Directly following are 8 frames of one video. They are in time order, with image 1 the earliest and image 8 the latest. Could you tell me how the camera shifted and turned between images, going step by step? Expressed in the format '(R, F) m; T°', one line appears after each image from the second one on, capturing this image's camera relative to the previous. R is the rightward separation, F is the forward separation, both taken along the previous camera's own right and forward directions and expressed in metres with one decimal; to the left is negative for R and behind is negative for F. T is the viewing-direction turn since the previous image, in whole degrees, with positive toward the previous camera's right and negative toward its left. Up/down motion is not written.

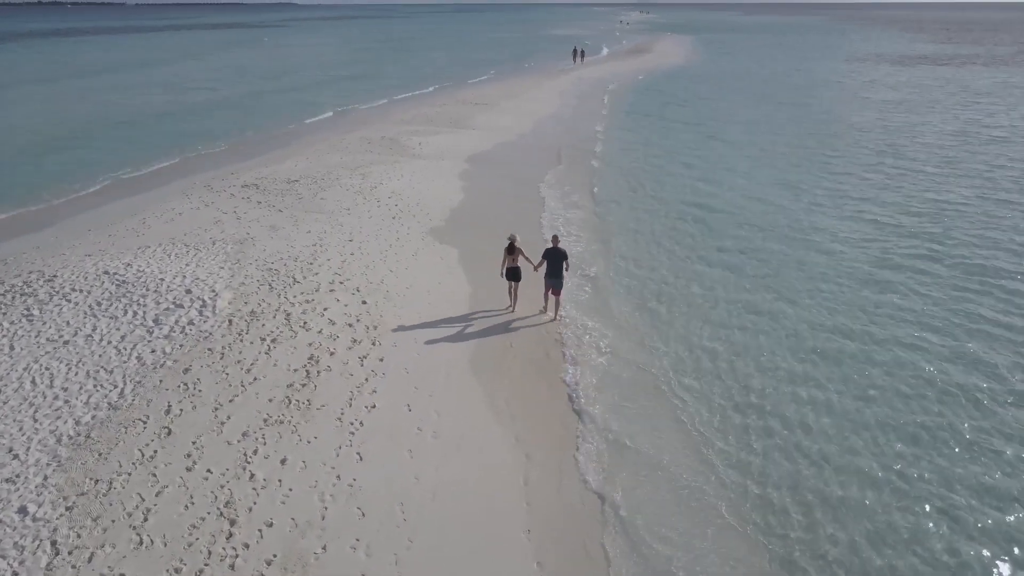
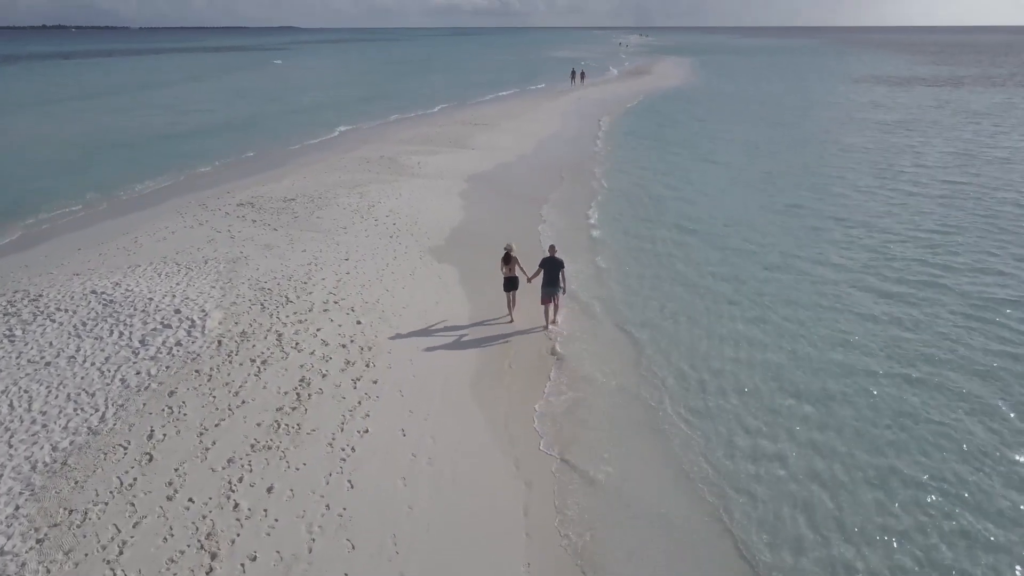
(0.0, +0.3) m; 0°
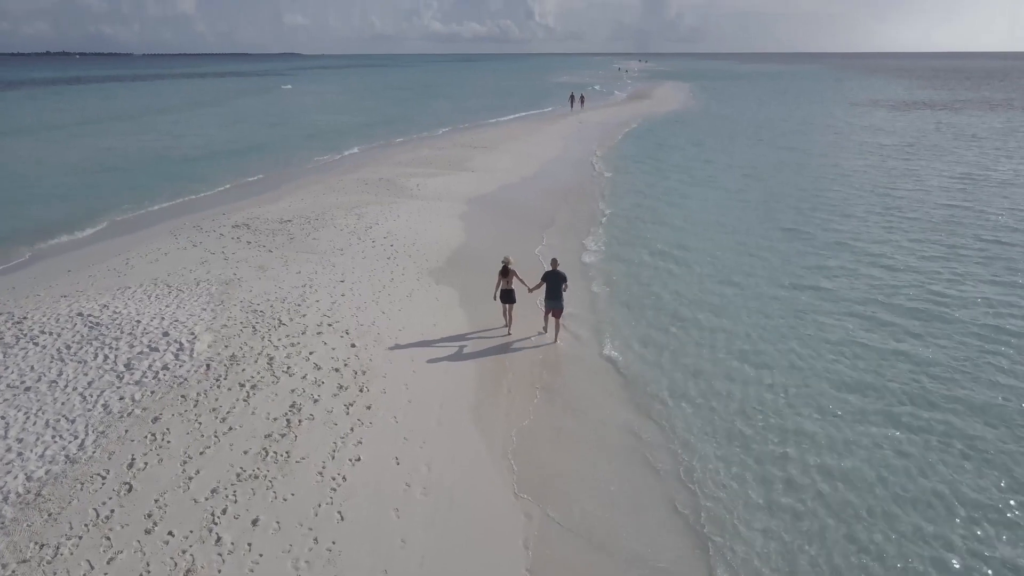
(0.0, +0.3) m; 0°
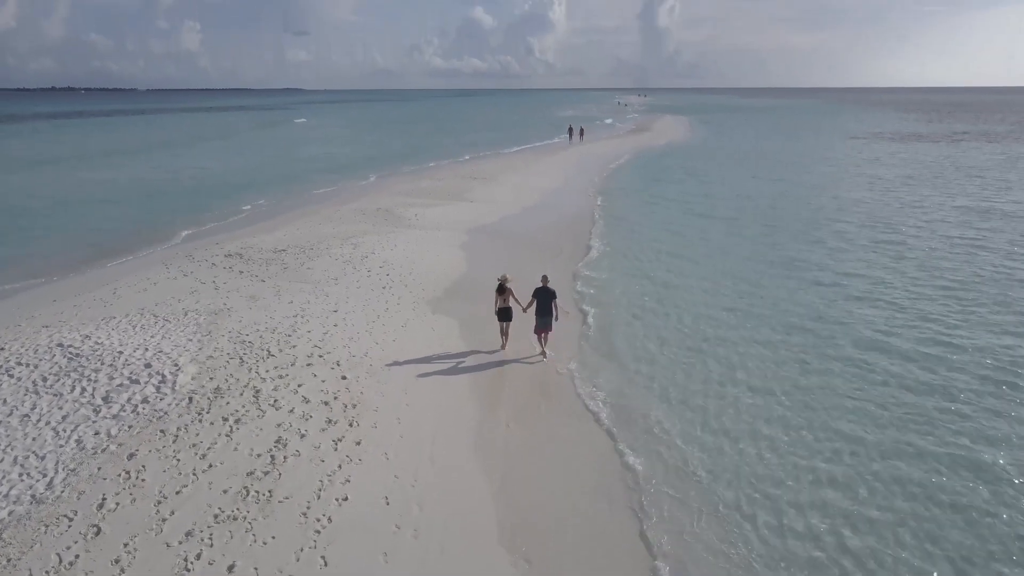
(0.0, +0.4) m; 0°
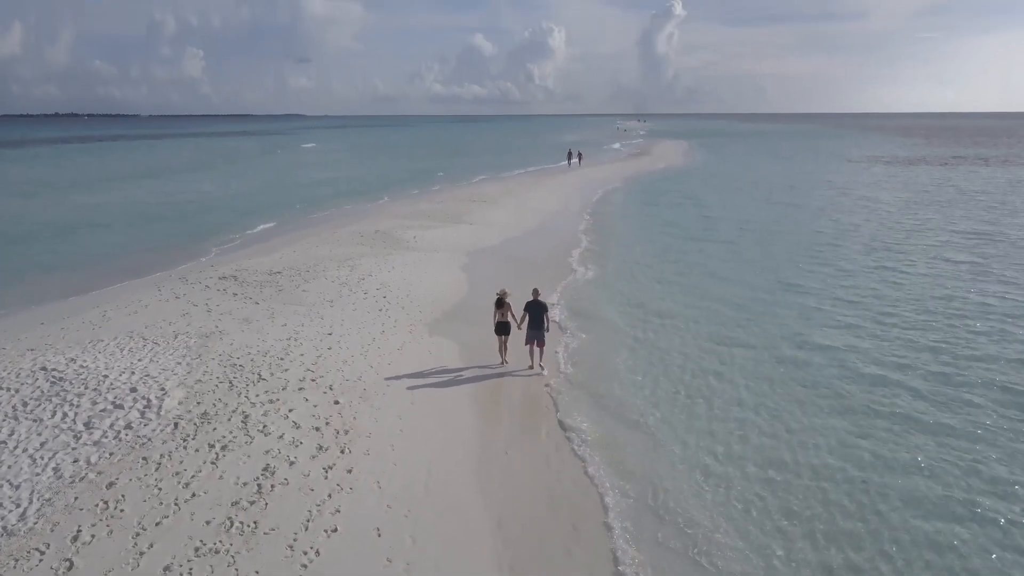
(0.0, +0.3) m; 0°
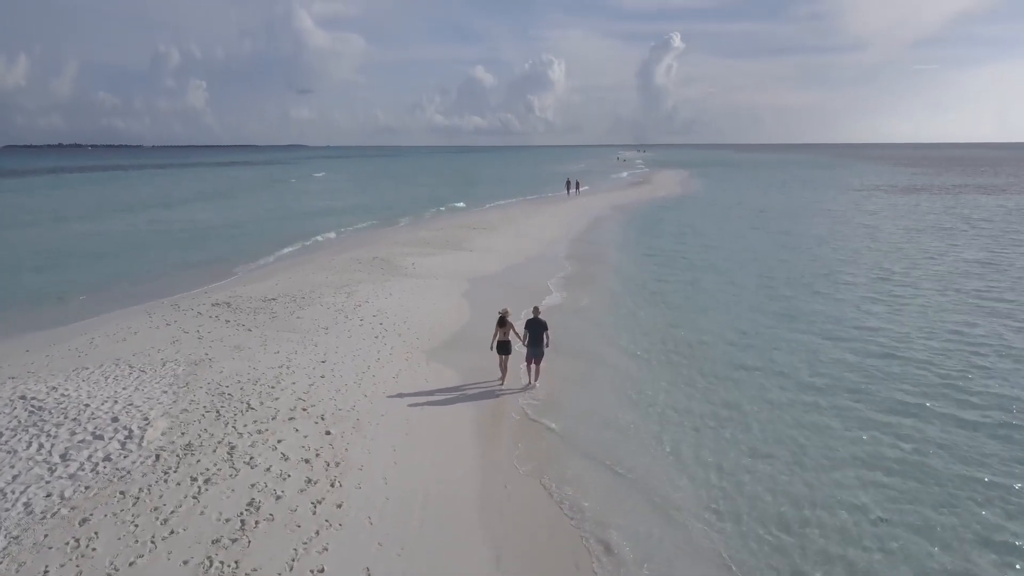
(0.0, +0.4) m; 0°
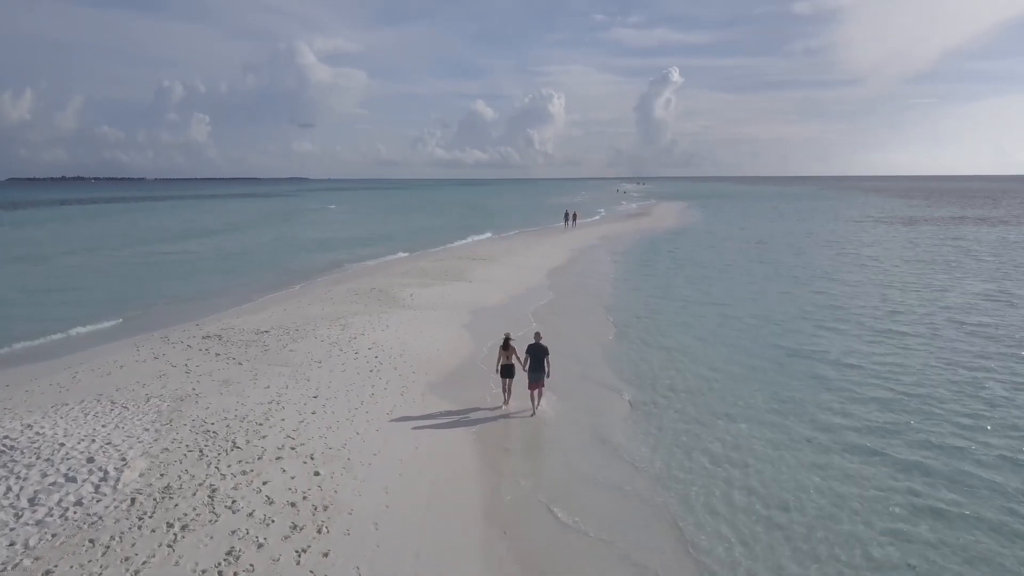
(0.0, +0.4) m; 0°
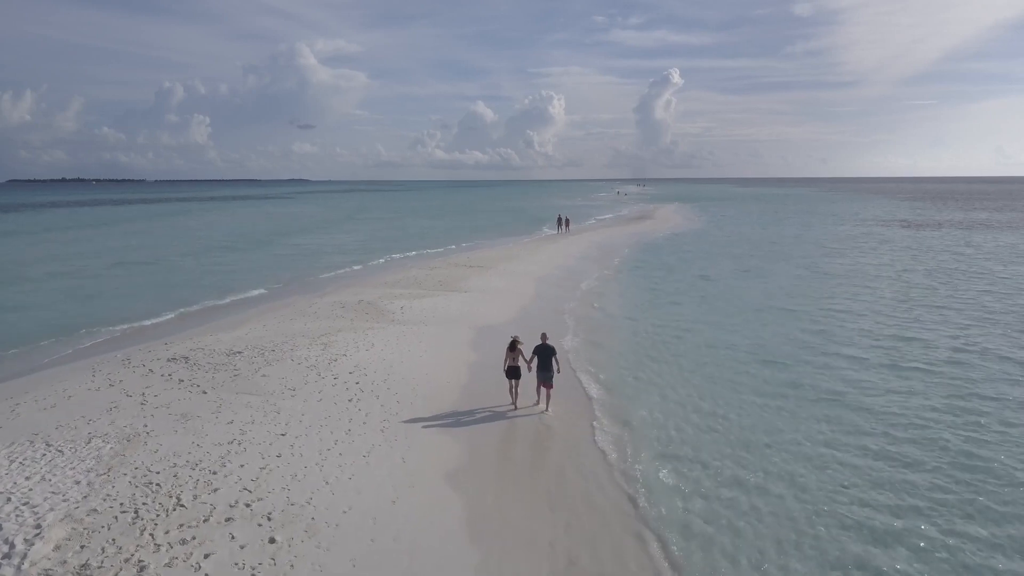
(+0.1, +1.4) m; 0°
